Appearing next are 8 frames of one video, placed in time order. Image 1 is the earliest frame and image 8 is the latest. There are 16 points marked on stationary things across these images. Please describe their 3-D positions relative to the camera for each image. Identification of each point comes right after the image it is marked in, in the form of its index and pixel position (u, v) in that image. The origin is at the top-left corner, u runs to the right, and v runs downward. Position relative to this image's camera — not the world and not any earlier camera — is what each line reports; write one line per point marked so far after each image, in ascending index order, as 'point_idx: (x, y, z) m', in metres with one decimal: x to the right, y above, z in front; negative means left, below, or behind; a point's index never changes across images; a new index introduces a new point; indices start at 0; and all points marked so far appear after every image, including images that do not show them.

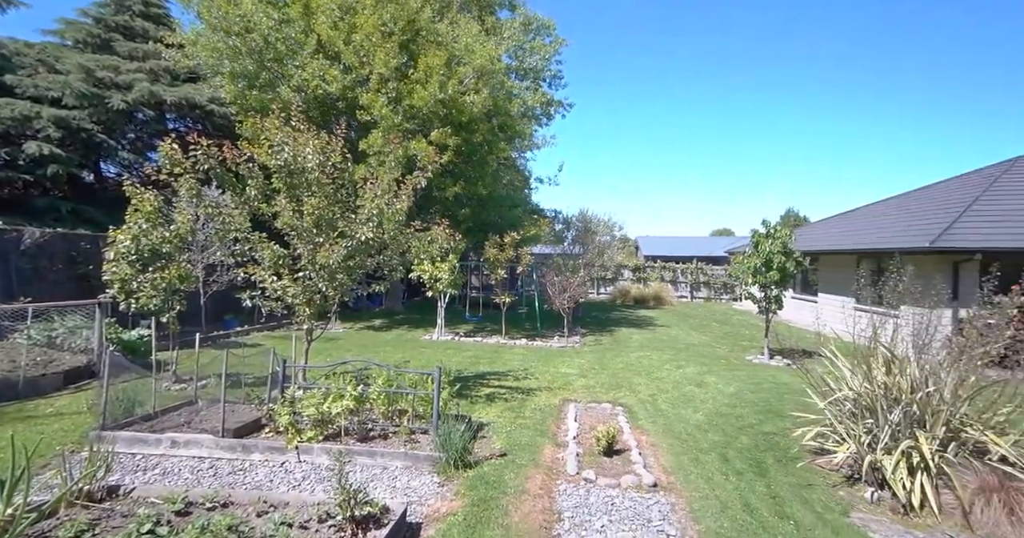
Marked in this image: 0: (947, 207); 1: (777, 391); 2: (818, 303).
0: (+9.9, +1.1, +13.3) m
1: (+4.4, -2.0, +9.2) m
2: (+8.6, -1.0, +15.9) m
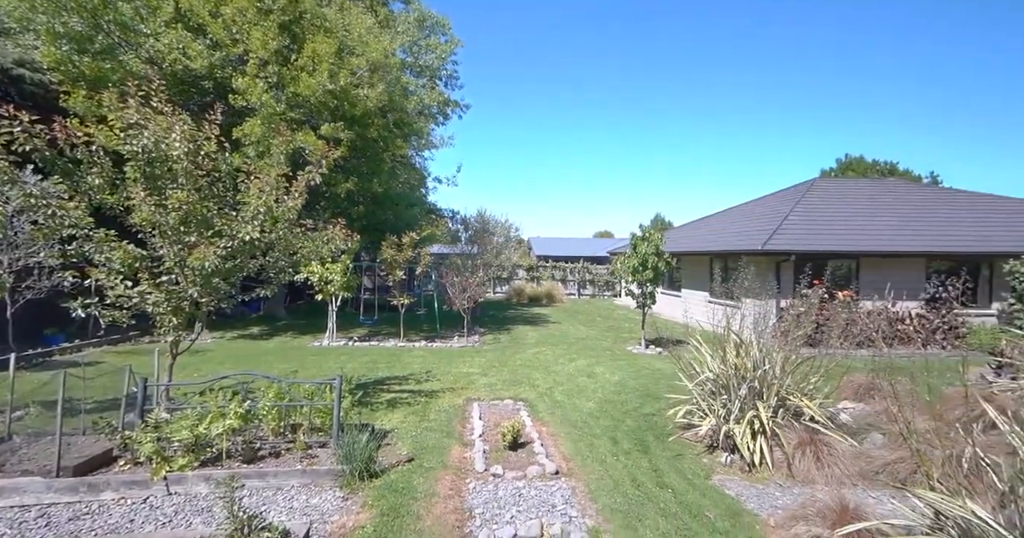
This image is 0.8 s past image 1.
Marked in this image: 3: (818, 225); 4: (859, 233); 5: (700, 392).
0: (+7.1, +1.4, +15.6) m
1: (+2.7, -2.1, +10.6) m
2: (+5.5, -0.9, +17.9) m
3: (+7.9, +1.0, +14.5) m
4: (+8.6, +0.8, +14.1) m
5: (+2.4, -1.6, +6.9) m
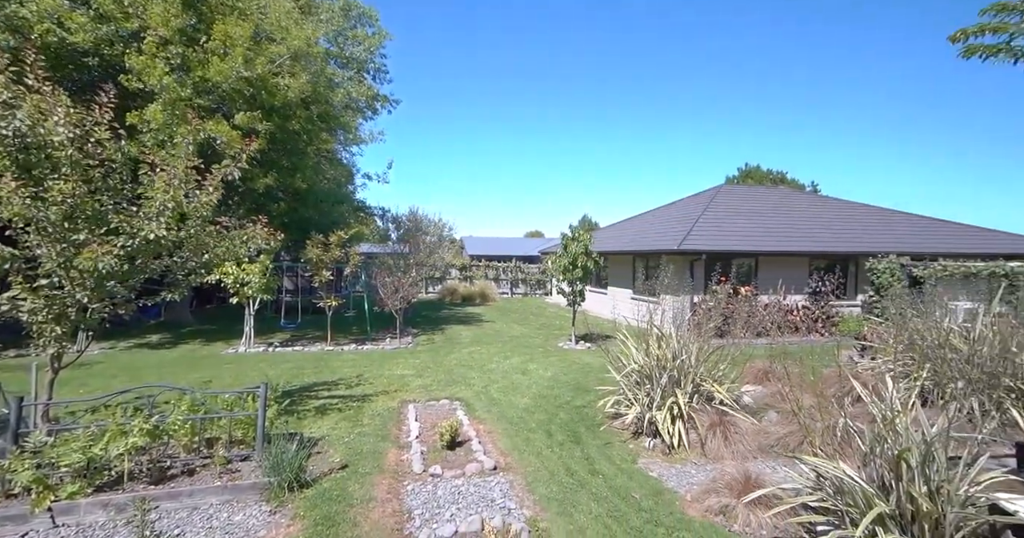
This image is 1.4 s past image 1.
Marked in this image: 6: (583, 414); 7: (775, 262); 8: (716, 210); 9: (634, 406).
0: (+5.1, +1.5, +16.8) m
1: (+1.4, -2.1, +11.2) m
2: (+3.3, -0.8, +18.9) m
3: (+6.0, +1.2, +15.7) m
4: (+6.9, +0.9, +15.5) m
5: (+1.6, -1.6, +7.6) m
6: (+1.0, -2.2, +8.0) m
7: (+7.2, +0.2, +15.4) m
8: (+6.4, +1.9, +17.4) m
9: (+1.6, -1.8, +7.2) m
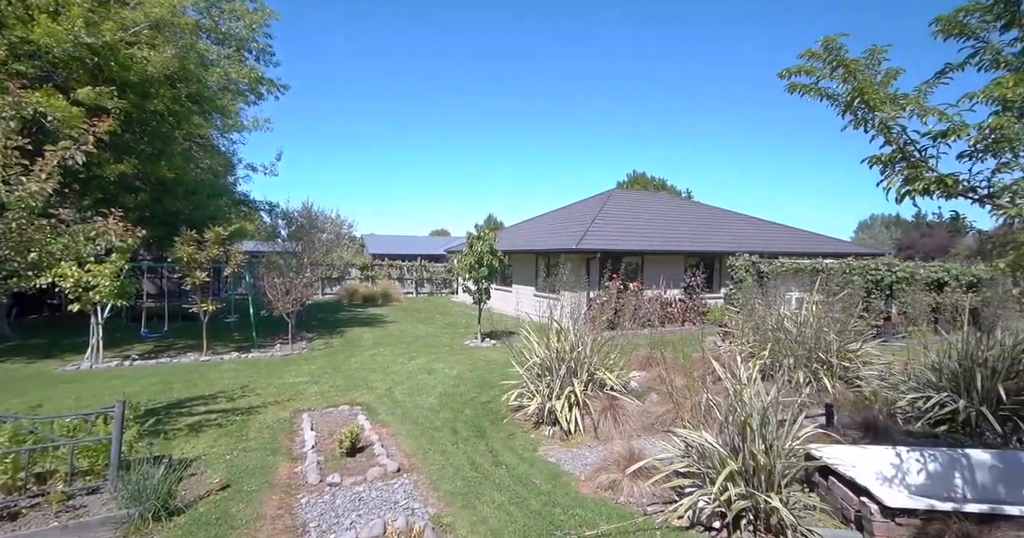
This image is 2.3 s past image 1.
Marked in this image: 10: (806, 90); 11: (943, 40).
0: (+2.2, +1.5, +17.7) m
1: (-0.5, -2.0, +11.7) m
2: (0.0, -0.8, +19.5) m
3: (+3.2, +1.2, +16.9) m
4: (+4.1, +1.0, +16.8) m
5: (+0.2, -1.6, +8.1) m
6: (-0.4, -2.2, +8.4) m
7: (+4.4, +0.3, +16.8) m
8: (+3.3, +2.0, +18.6) m
9: (+0.3, -1.8, +7.8) m
10: (+2.0, +1.2, +3.7) m
11: (+2.6, +1.4, +3.4) m
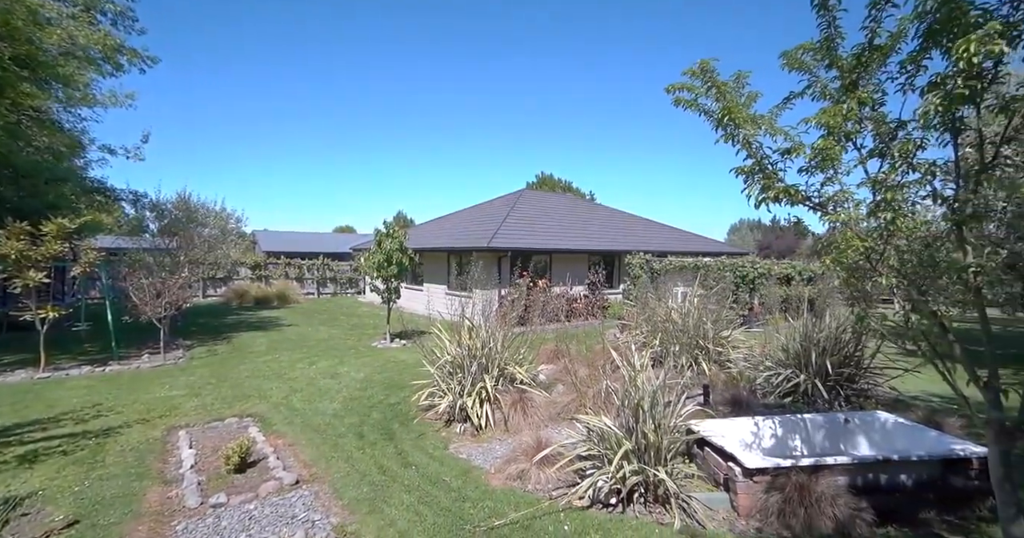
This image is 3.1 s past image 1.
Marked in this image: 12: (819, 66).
0: (-0.7, +1.6, +18.1) m
1: (-2.4, -2.0, +11.7) m
2: (-3.1, -0.7, +19.5) m
3: (+0.5, +1.3, +17.4) m
4: (+1.3, +1.1, +17.4) m
5: (-1.1, -1.5, +8.3) m
6: (-1.8, -2.1, +8.4) m
7: (+1.6, +0.3, +17.5) m
8: (+0.3, +2.0, +19.1) m
9: (-1.0, -1.8, +7.9) m
10: (+1.3, +1.3, +4.2) m
11: (+2.0, +1.4, +3.9) m
12: (+2.1, +1.4, +3.8) m
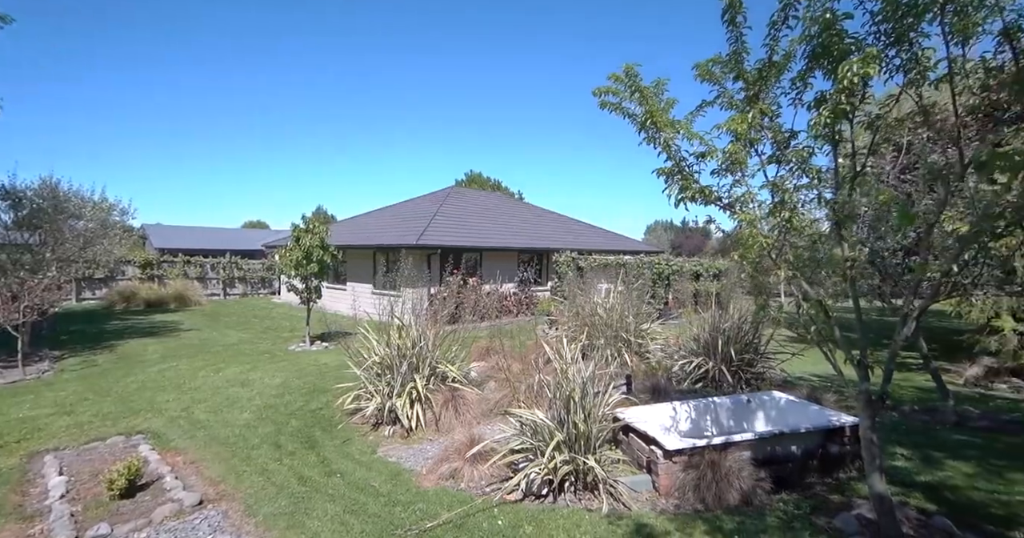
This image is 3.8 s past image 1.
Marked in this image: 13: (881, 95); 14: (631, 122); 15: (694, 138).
0: (-3.0, +1.6, +18.0) m
1: (-3.8, -2.0, +11.4) m
2: (-5.5, -0.7, +19.1) m
3: (-1.7, +1.3, +17.4) m
4: (-0.9, +1.1, +17.6) m
5: (-2.1, -1.5, +8.2) m
6: (-2.8, -2.1, +8.3) m
7: (-0.6, +0.4, +17.6) m
8: (-2.1, +2.1, +19.1) m
9: (-1.9, -1.8, +7.9) m
10: (+0.8, +1.3, +4.5) m
11: (+1.5, +1.4, +4.3) m
12: (+1.6, +1.4, +4.1) m
13: (+2.4, +1.2, +3.7) m
14: (+0.9, +1.2, +4.4) m
15: (+1.3, +1.0, +4.0) m
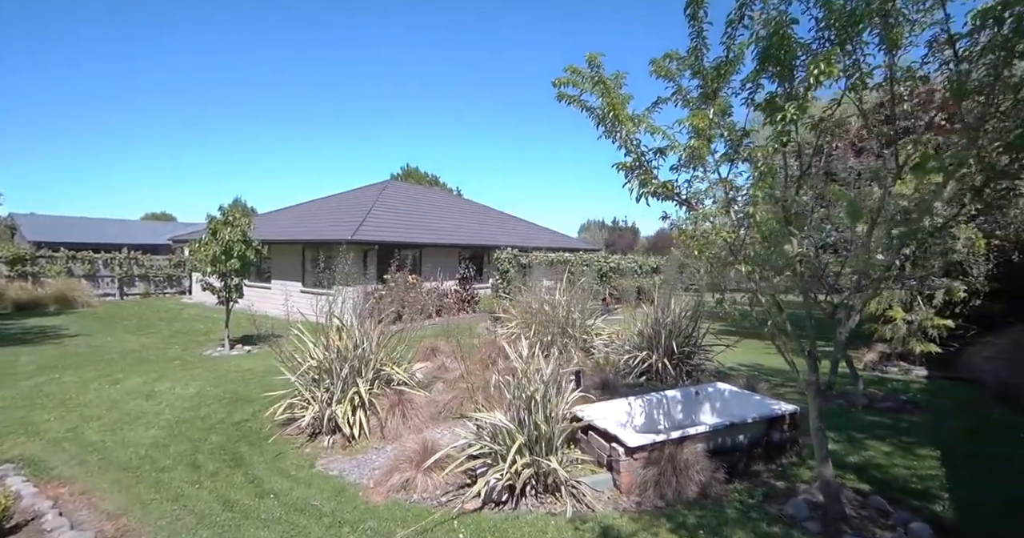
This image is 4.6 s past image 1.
0: (-4.9, +1.7, +17.4) m
1: (-5.0, -2.0, +10.7) m
2: (-7.5, -0.6, +18.2) m
3: (-3.6, +1.4, +17.0) m
4: (-2.8, +1.2, +17.2) m
5: (-2.9, -1.5, +7.8) m
6: (-3.5, -2.1, +7.8) m
7: (-2.5, +0.5, +17.3) m
8: (-4.2, +2.2, +18.6) m
9: (-2.6, -1.8, +7.5) m
10: (+0.4, +1.3, +4.4) m
11: (+1.1, +1.5, +4.3) m
12: (+1.3, +1.5, +4.2) m
13: (+2.2, +1.2, +3.8) m
14: (+0.6, +1.2, +4.3) m
15: (+1.0, +1.0, +4.0) m
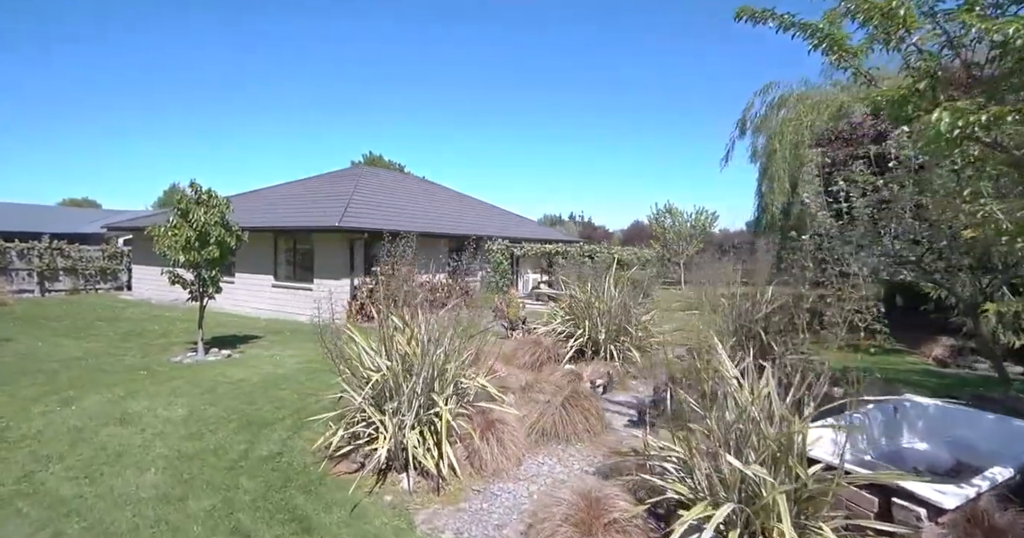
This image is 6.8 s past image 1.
0: (-4.9, +1.9, +15.7) m
1: (-4.4, -1.8, +9.1) m
2: (-7.6, -0.4, +16.3) m
3: (-3.6, +1.7, +15.4) m
4: (-2.8, +1.5, +15.7) m
5: (-2.0, -1.4, +6.3) m
6: (-2.7, -2.0, +6.3) m
7: (-2.5, +0.7, +15.9) m
8: (-4.3, +2.4, +17.0) m
9: (-1.8, -1.6, +6.1) m
10: (+1.5, +1.4, +3.2) m
11: (+2.2, +1.6, +3.2) m
12: (+2.4, +1.6, +3.1) m
13: (+3.3, +1.3, +2.8) m
14: (+1.7, +1.3, +3.2) m
15: (+2.2, +1.1, +2.9) m
